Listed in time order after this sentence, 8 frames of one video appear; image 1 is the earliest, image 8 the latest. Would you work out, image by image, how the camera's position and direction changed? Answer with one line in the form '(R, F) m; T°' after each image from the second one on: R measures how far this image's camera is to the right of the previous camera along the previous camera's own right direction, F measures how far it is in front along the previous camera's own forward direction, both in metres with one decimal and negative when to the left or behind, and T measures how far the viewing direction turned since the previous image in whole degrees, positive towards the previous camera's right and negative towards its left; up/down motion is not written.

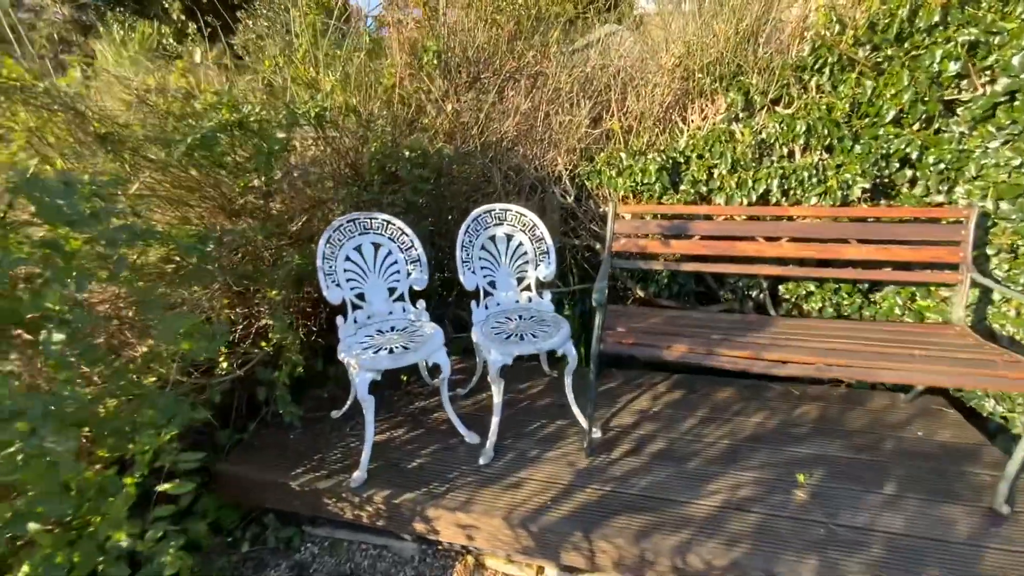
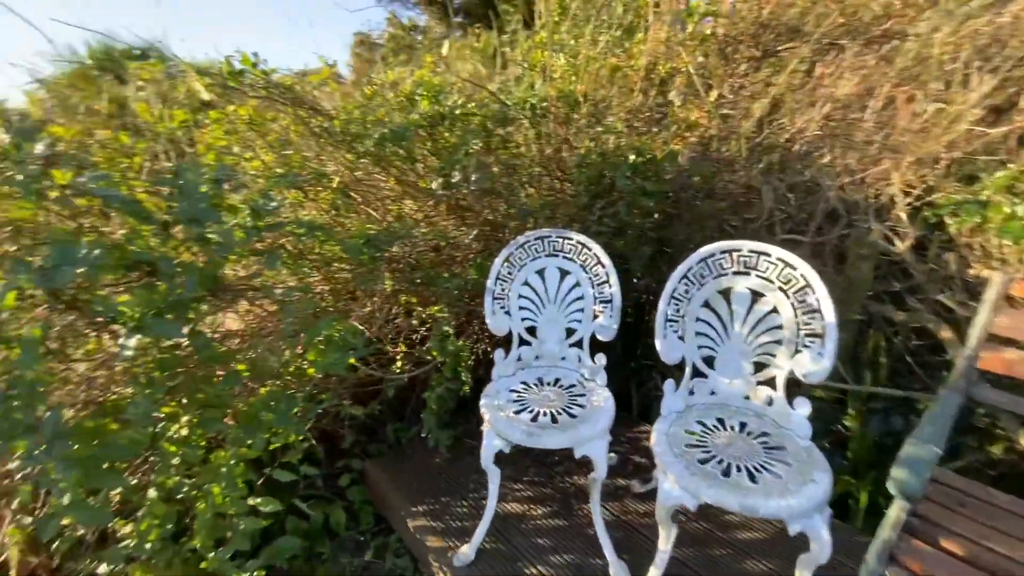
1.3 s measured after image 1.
(+0.2, +0.9) m; -33°
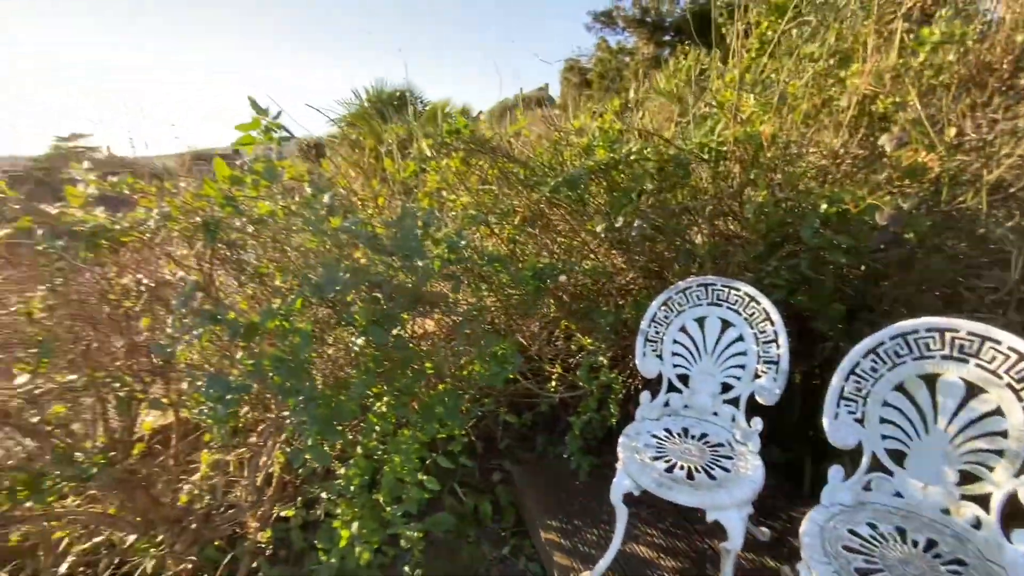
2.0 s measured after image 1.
(+0.2, -0.1) m; -23°
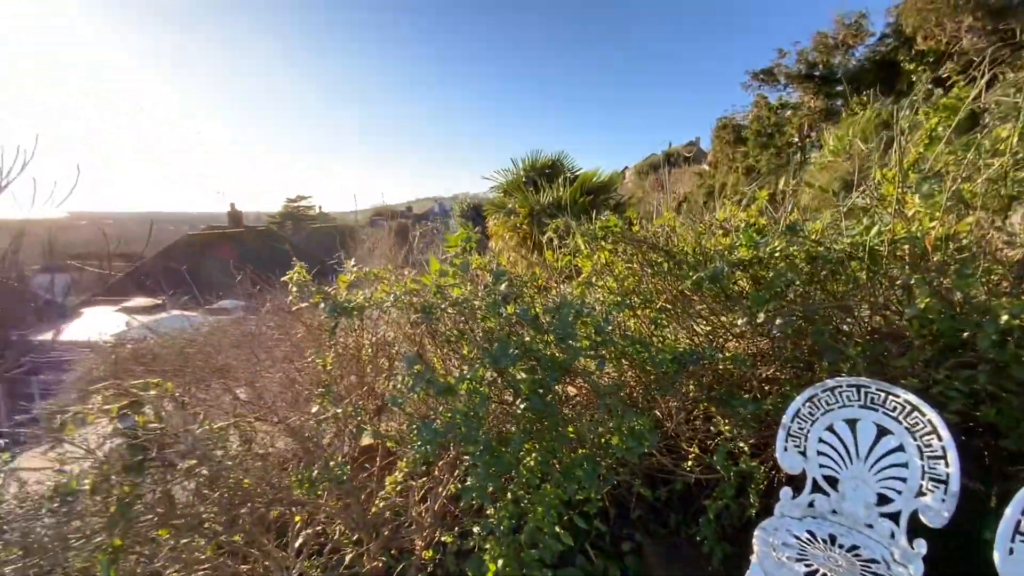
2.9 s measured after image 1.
(0.0, -0.4) m; -18°
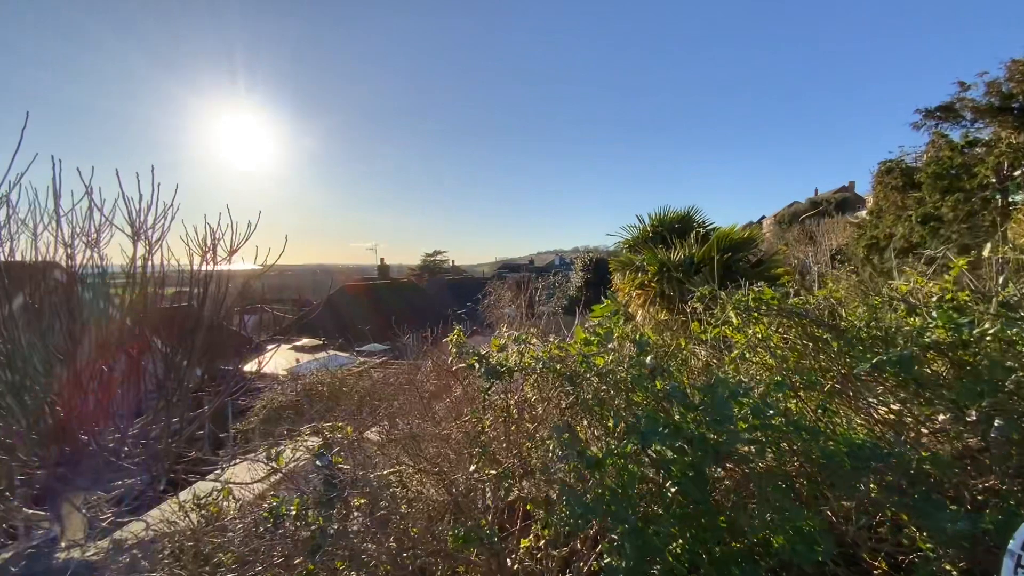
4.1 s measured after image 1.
(-0.2, -0.1) m; -15°
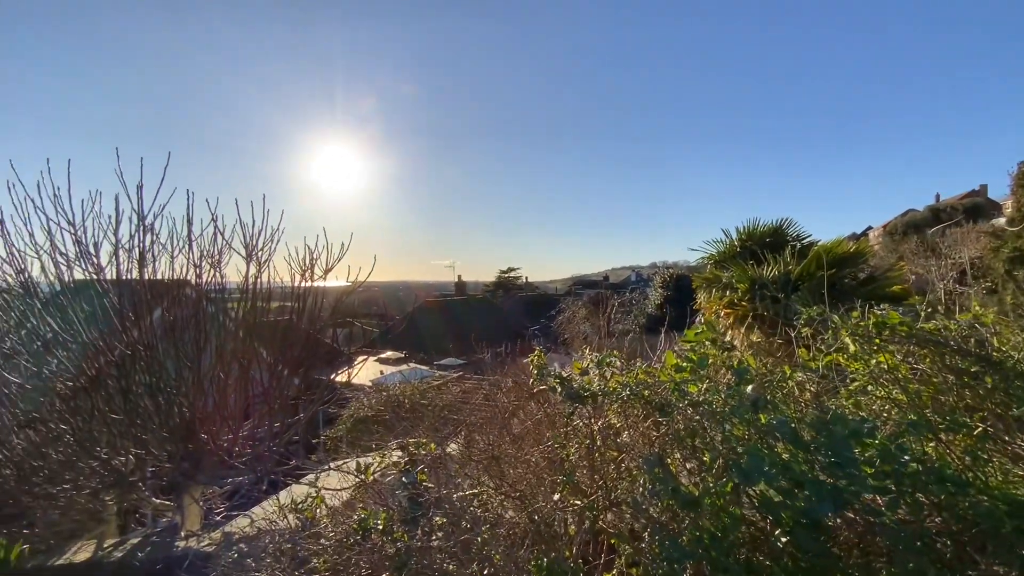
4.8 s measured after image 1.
(-0.1, 0.0) m; -9°
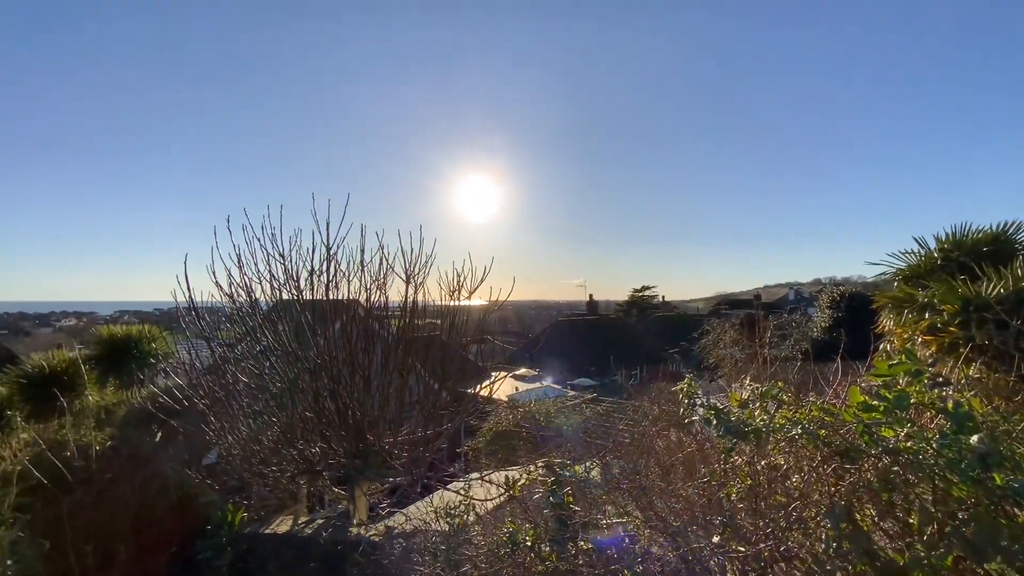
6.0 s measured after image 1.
(-0.1, 0.0) m; -17°
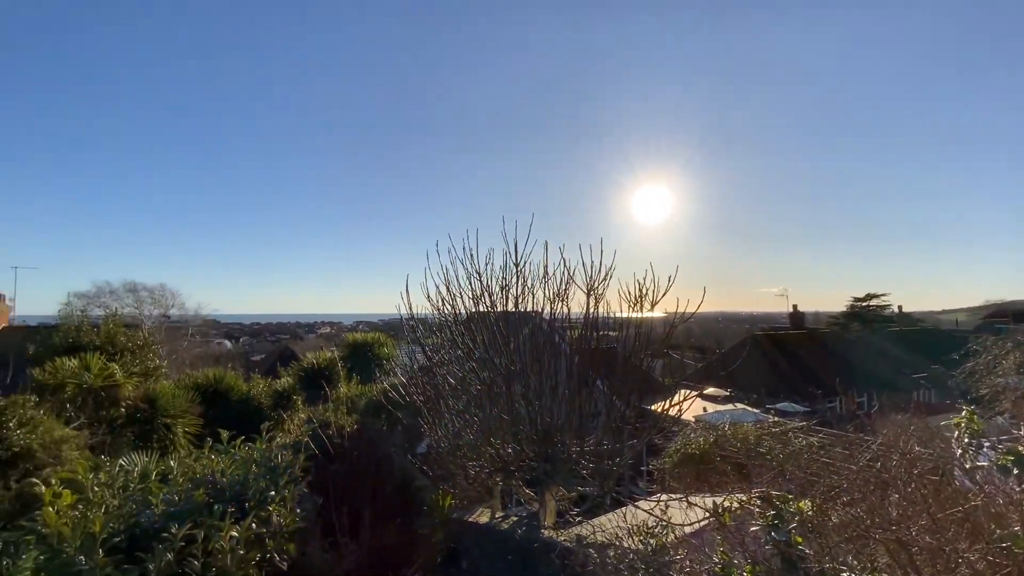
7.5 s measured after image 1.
(-0.1, -0.1) m; -22°
